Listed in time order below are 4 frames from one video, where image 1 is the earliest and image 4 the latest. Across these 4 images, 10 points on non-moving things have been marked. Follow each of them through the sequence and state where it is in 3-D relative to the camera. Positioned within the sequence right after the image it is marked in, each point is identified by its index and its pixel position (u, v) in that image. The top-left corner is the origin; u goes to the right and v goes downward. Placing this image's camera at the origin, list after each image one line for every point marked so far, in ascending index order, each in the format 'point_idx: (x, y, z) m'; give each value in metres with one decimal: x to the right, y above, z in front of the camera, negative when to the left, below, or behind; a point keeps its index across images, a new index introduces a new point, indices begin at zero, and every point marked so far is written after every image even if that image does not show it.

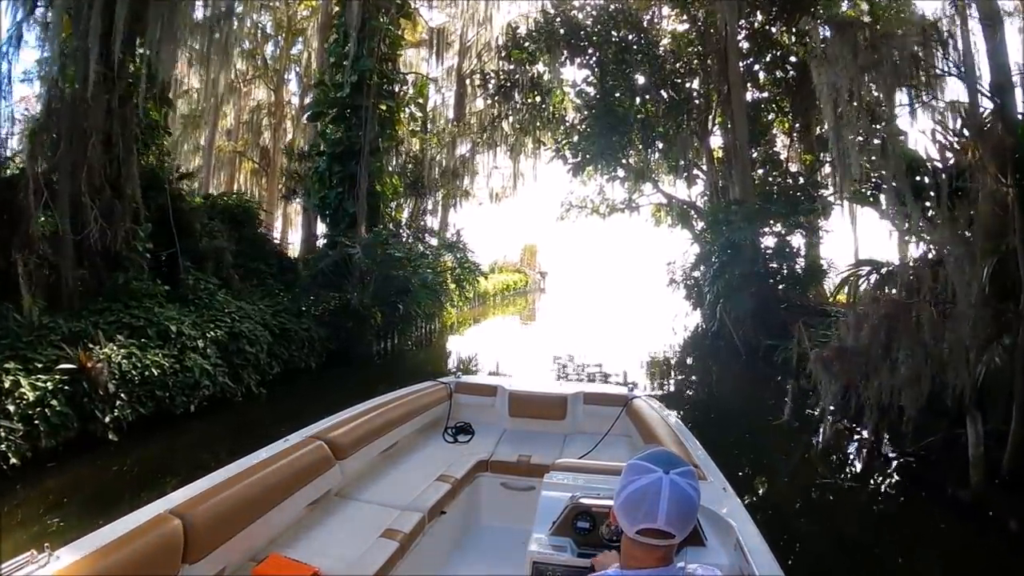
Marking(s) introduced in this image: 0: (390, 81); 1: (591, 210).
0: (-1.9, +3.2, +10.5) m
1: (+2.0, +2.0, +17.2) m
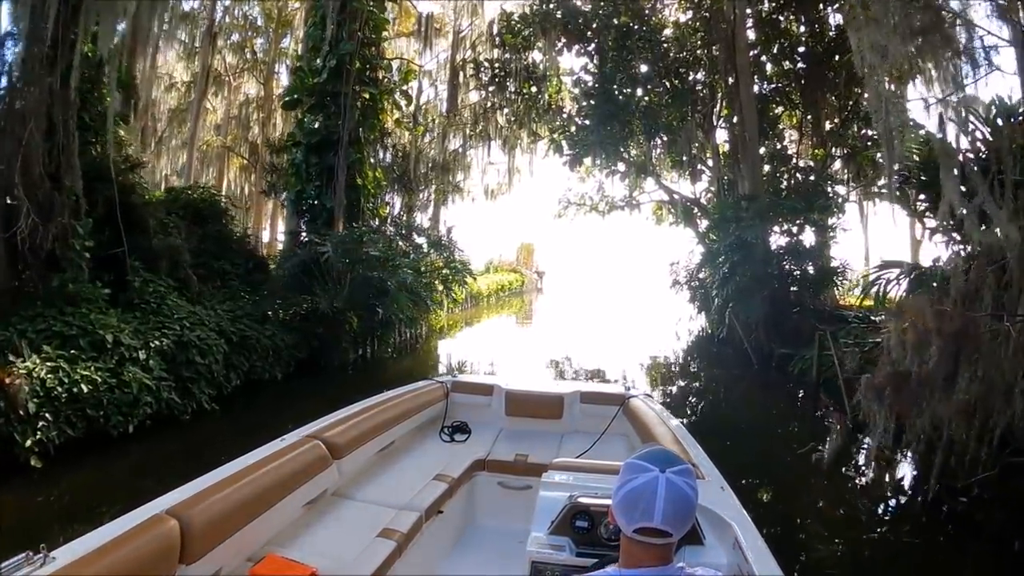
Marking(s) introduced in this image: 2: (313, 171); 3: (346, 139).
0: (-2.0, +3.2, +9.7) m
1: (+1.9, +2.0, +16.5) m
2: (-2.8, +1.7, +9.5) m
3: (-2.3, +2.1, +9.3) m
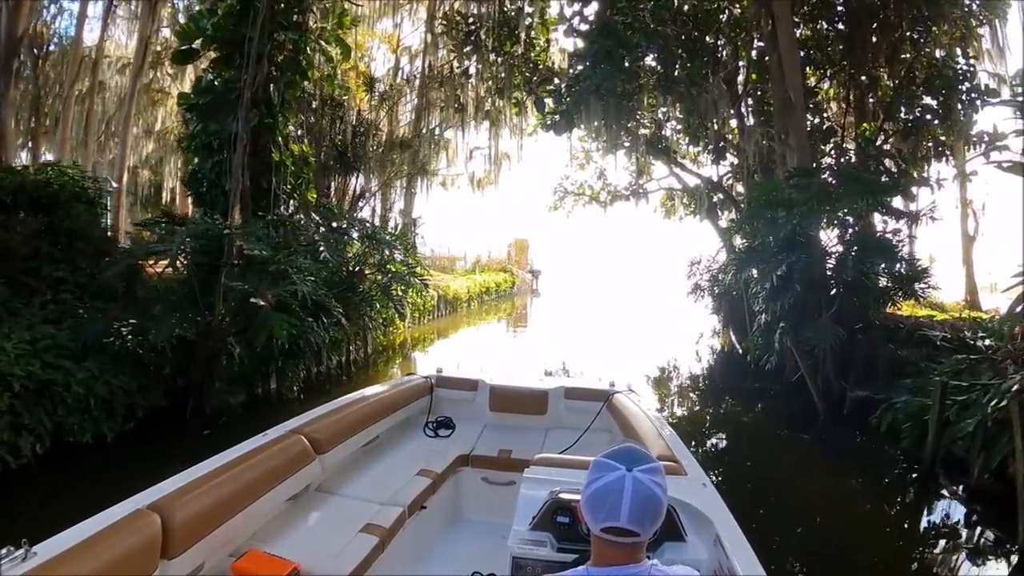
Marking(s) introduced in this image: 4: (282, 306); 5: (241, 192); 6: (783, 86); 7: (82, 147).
0: (-2.4, +3.1, +7.3) m
1: (+1.6, +1.9, +14.0) m
2: (-3.2, +1.5, +7.1) m
3: (-2.7, +1.9, +6.9) m
4: (-2.0, -0.2, +6.0) m
5: (-2.7, +1.0, +6.9) m
6: (+3.4, +2.6, +8.4) m
7: (-11.3, +3.7, +17.7) m
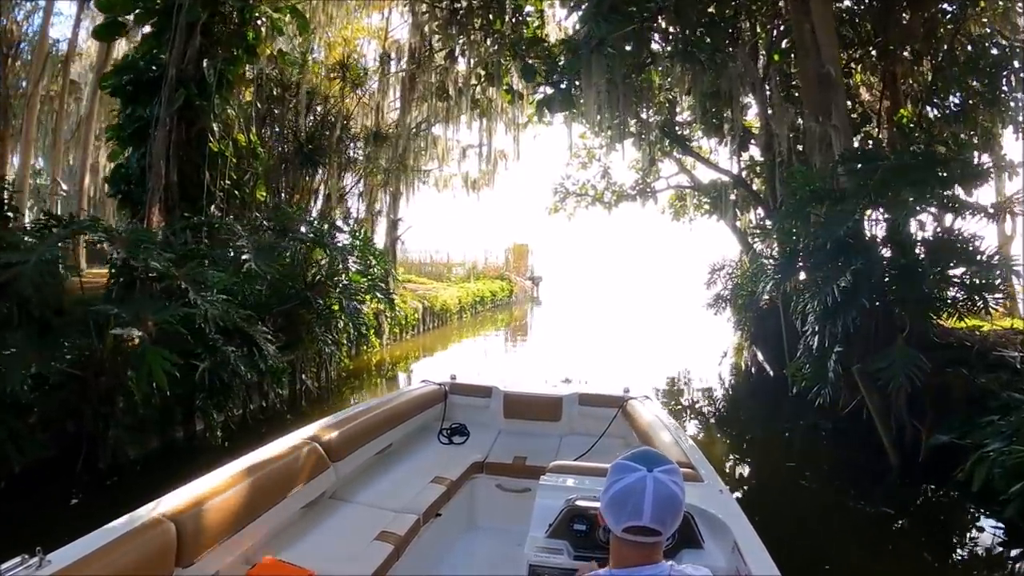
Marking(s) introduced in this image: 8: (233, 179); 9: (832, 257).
0: (-2.5, +2.9, +6.1) m
1: (+1.5, +1.7, +12.9) m
2: (-3.3, +1.4, +6.0) m
3: (-2.8, +1.8, +5.7) m
4: (-2.1, -0.3, +4.8) m
5: (-2.9, +0.8, +5.7) m
6: (+3.3, +2.4, +7.2) m
7: (-11.4, +3.4, +16.6) m
8: (-2.6, +1.0, +6.3) m
9: (+2.7, +0.3, +6.0) m
